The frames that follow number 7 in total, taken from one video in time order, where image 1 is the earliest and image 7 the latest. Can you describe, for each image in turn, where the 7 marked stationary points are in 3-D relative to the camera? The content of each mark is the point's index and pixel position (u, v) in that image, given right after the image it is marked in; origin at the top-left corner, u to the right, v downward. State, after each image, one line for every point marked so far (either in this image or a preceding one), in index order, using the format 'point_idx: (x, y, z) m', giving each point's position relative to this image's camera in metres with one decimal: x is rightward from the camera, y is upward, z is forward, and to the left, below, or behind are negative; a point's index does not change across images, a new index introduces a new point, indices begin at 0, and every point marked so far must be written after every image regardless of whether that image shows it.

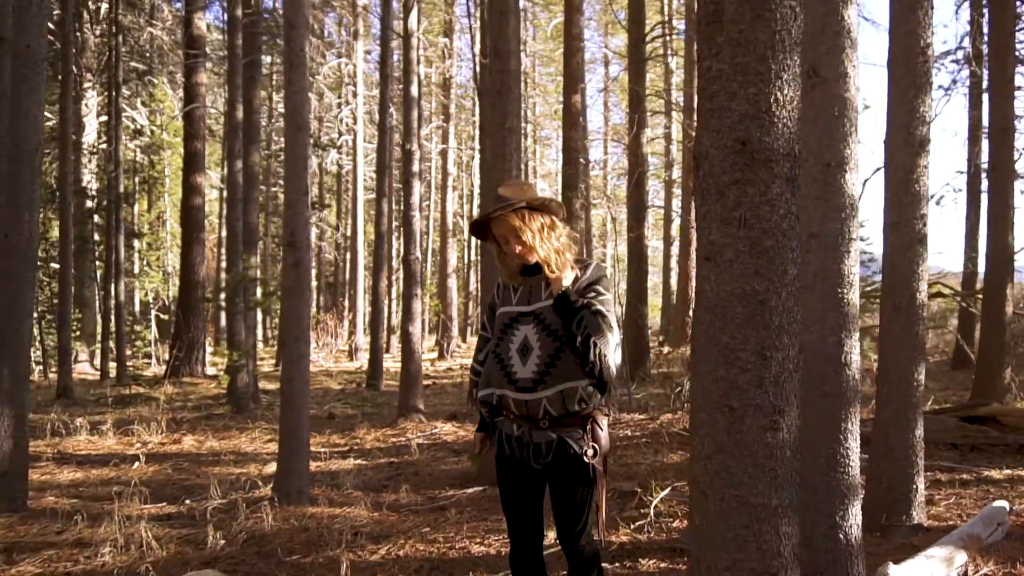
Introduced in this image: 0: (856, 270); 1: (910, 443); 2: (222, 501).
0: (+1.4, +0.1, +3.2) m
1: (+2.2, -0.9, +4.4) m
2: (-2.2, -1.6, +5.8) m
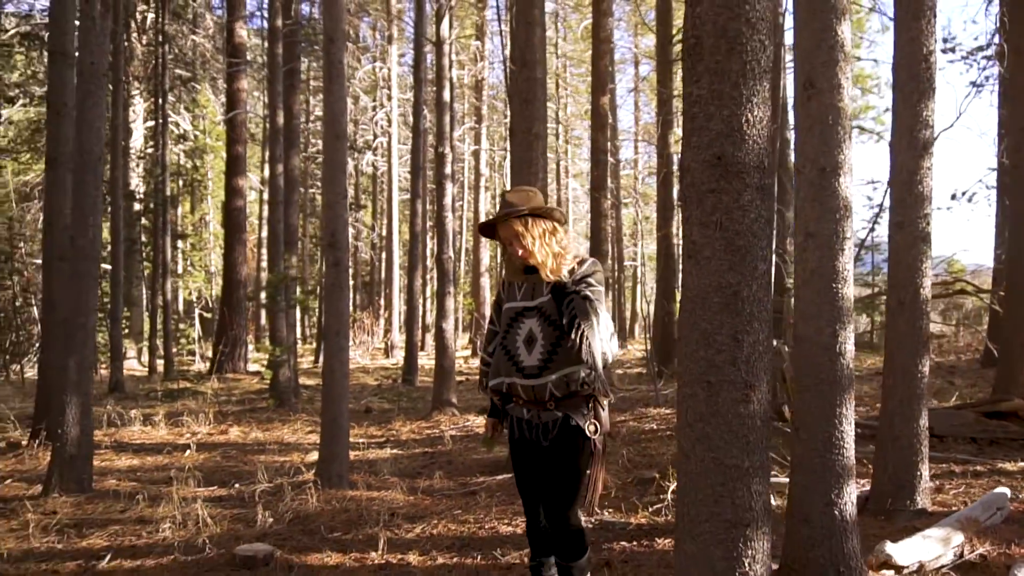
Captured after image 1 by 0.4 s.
0: (+1.5, +0.1, +3.4) m
1: (+2.4, -0.8, +4.6) m
2: (-1.9, -1.6, +6.2) m
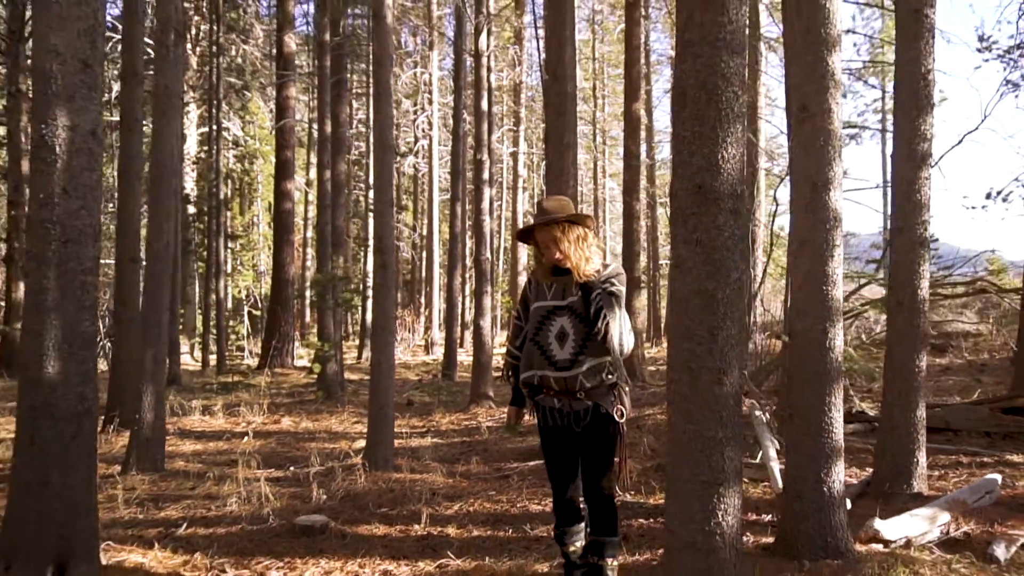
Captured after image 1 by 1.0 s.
0: (+1.6, +0.1, +3.9) m
1: (+2.6, -0.9, +5.0) m
2: (-1.7, -1.6, +6.8) m
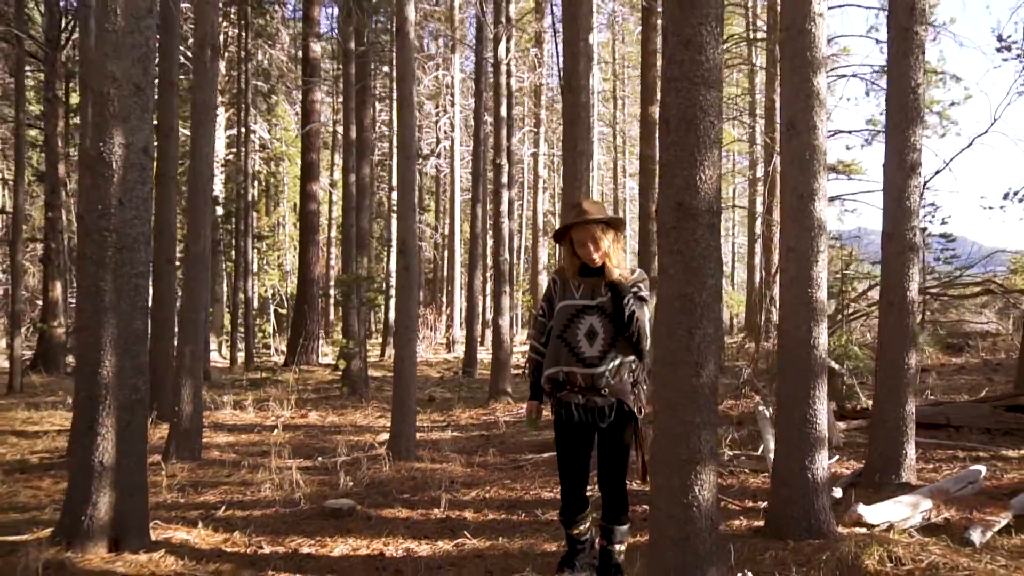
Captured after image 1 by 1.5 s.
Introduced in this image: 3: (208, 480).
0: (+1.7, +0.1, +4.2) m
1: (+2.7, -0.9, +5.3) m
2: (-1.5, -1.6, +7.2) m
3: (-2.6, -1.6, +6.6) m
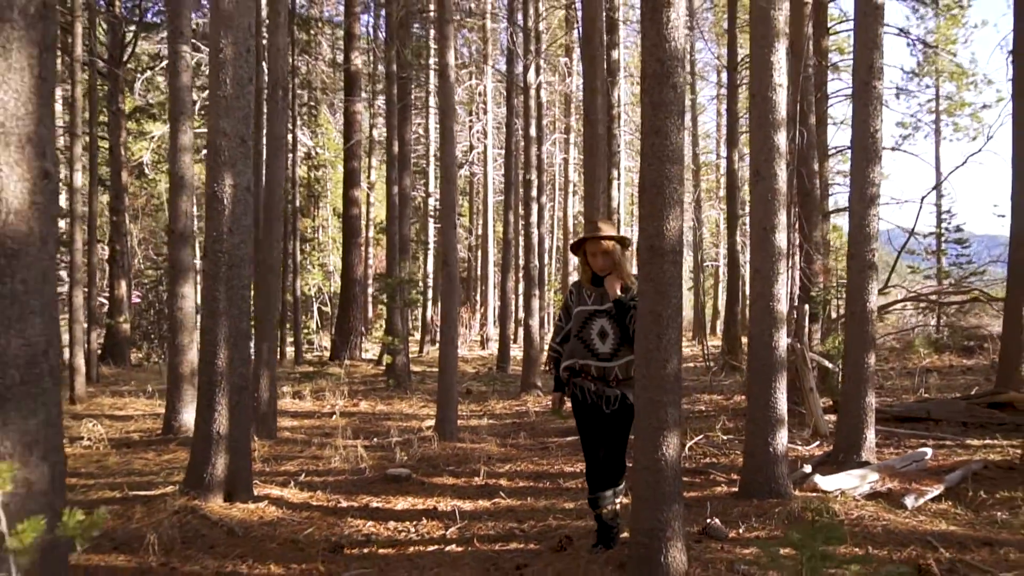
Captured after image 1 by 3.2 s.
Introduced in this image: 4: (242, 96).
0: (+1.9, 0.0, +5.3) m
1: (+2.9, -1.0, +6.4) m
2: (-1.2, -1.6, +8.5) m
3: (-2.3, -1.7, +7.9) m
4: (-2.0, +1.4, +5.8) m
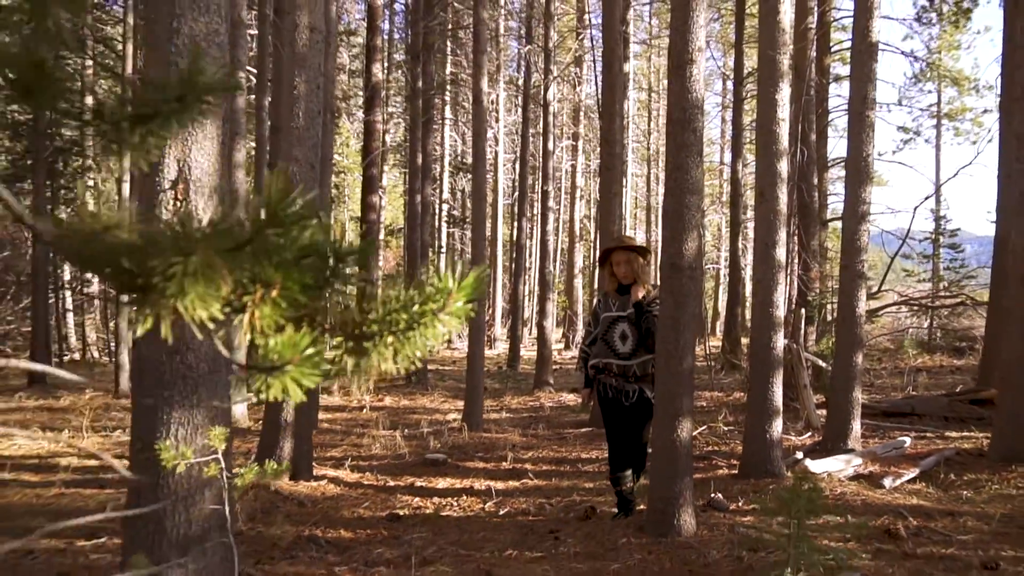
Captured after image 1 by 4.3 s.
0: (+2.1, -0.1, +6.1) m
1: (+3.1, -1.0, +7.2) m
2: (-1.0, -1.7, +9.3) m
3: (-2.1, -1.7, +8.7) m
4: (-1.7, +1.4, +6.6) m
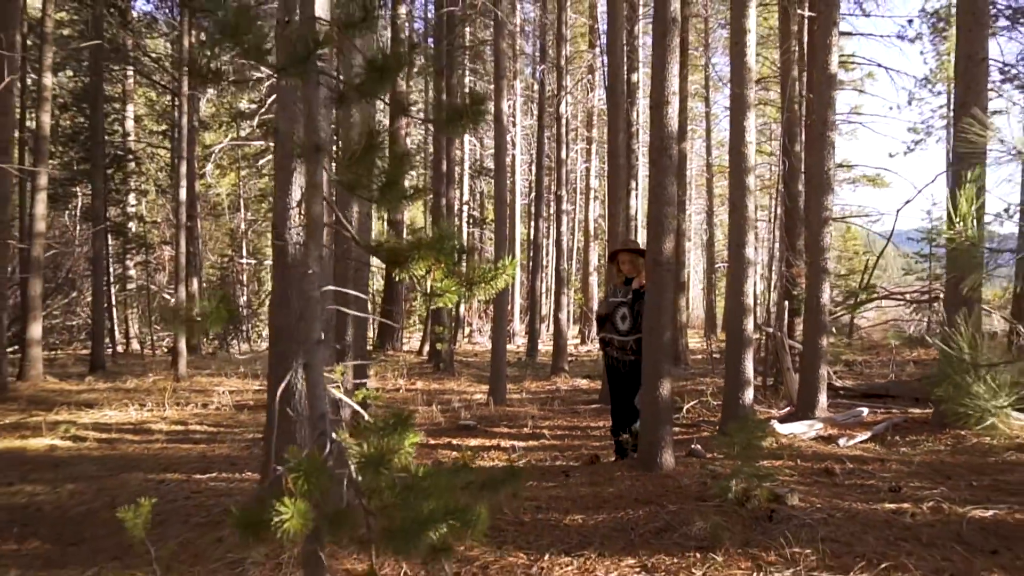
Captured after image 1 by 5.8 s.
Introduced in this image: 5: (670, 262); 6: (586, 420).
0: (+2.3, 0.0, +7.5) m
1: (+3.3, -1.0, +8.5) m
2: (-0.7, -1.6, +10.7) m
3: (-1.8, -1.7, +10.1) m
4: (-1.5, +1.4, +8.0) m
5: (+1.3, +0.2, +6.1) m
6: (+0.9, -1.6, +9.3) m
